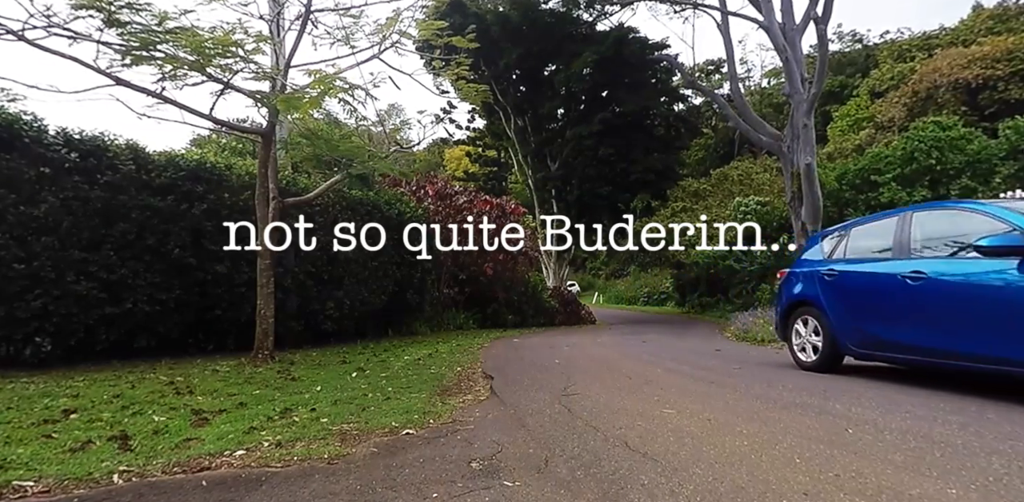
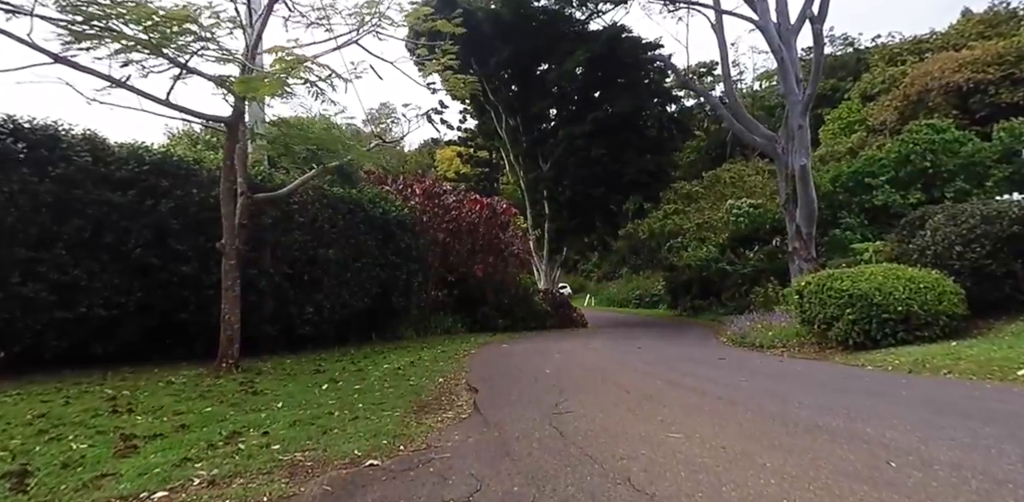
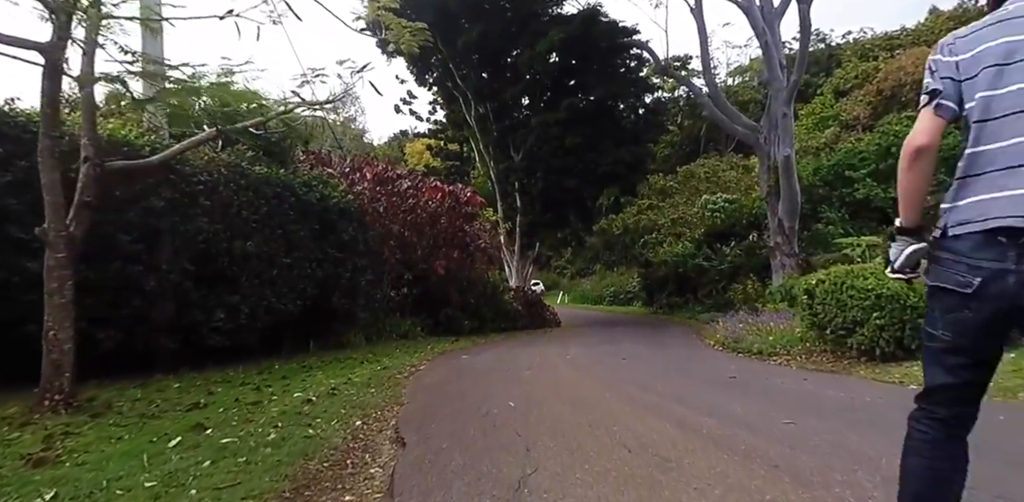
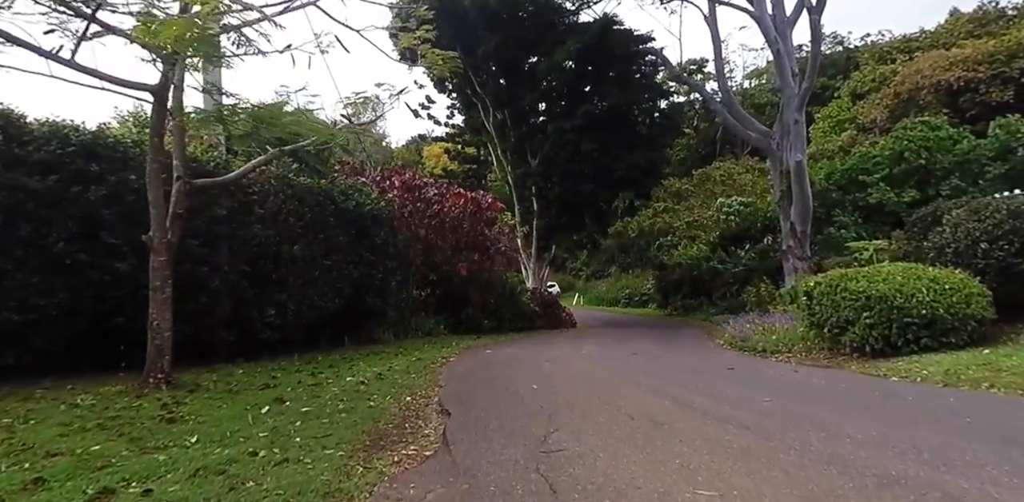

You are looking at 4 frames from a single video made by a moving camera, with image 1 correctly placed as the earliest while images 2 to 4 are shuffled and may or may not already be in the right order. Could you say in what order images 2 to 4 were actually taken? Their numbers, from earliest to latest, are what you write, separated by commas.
2, 4, 3
